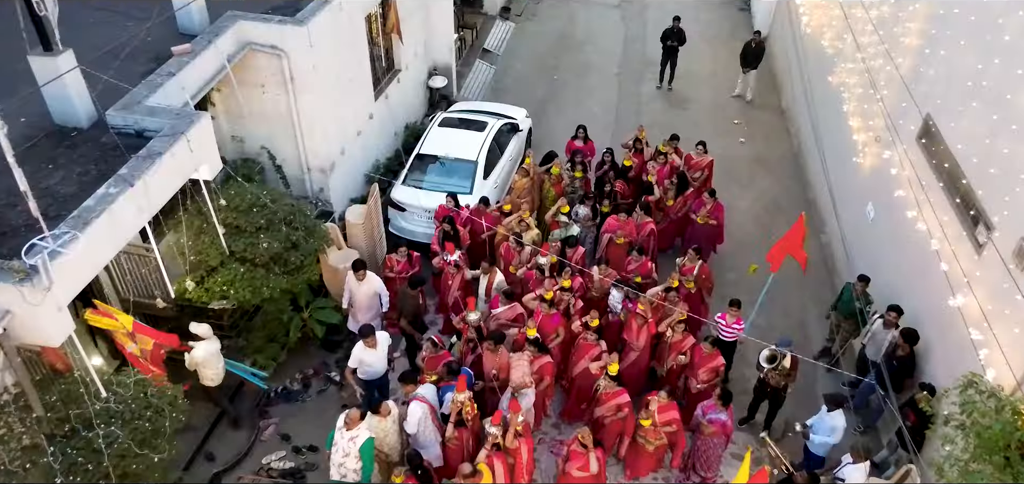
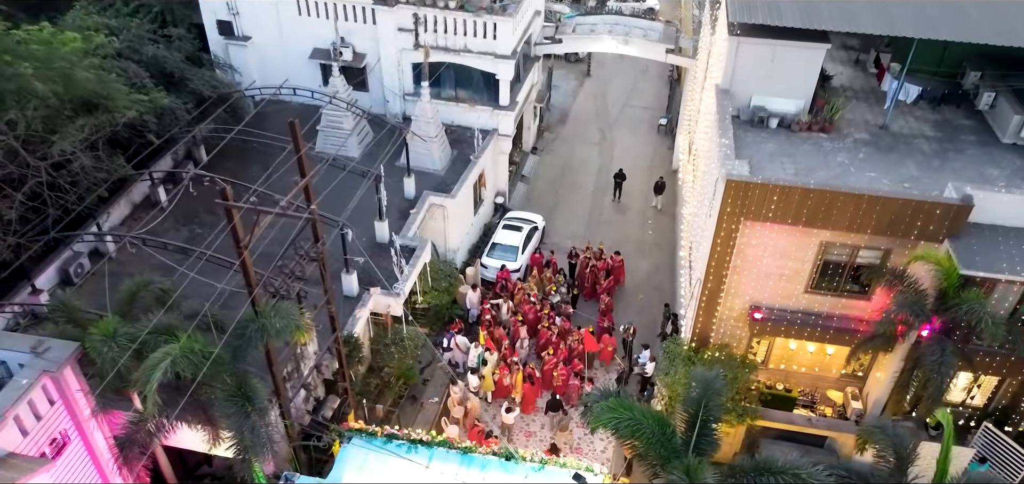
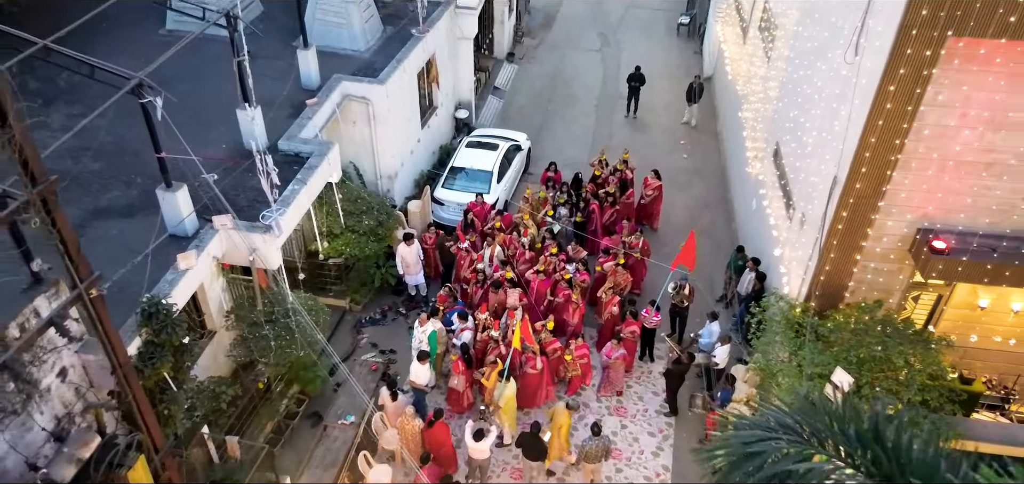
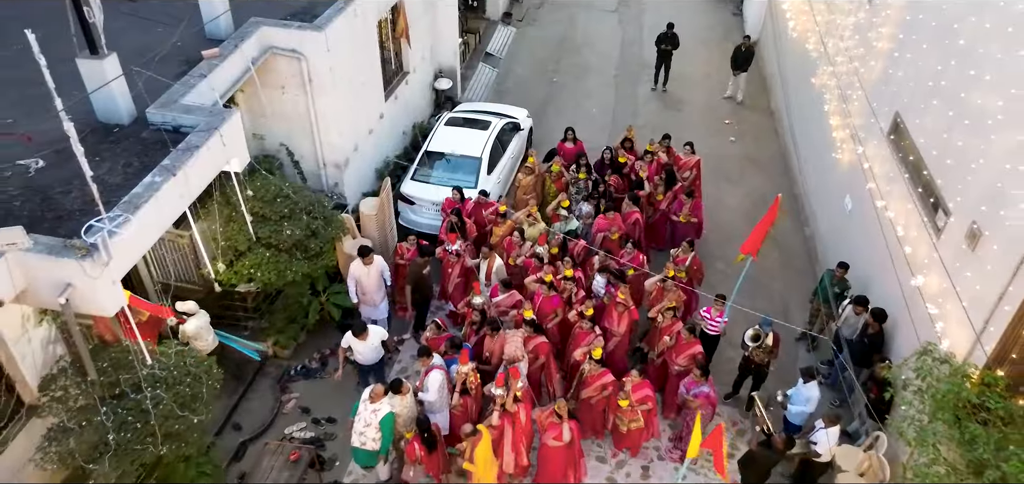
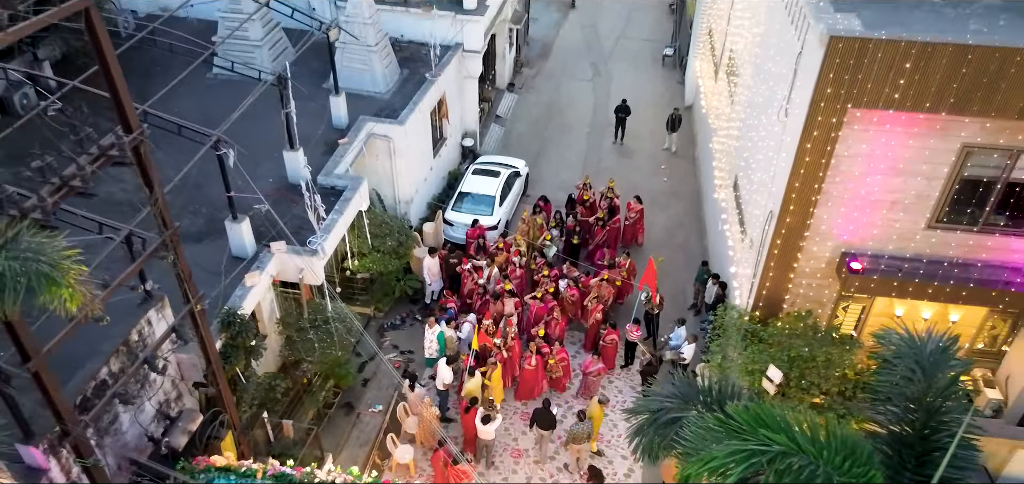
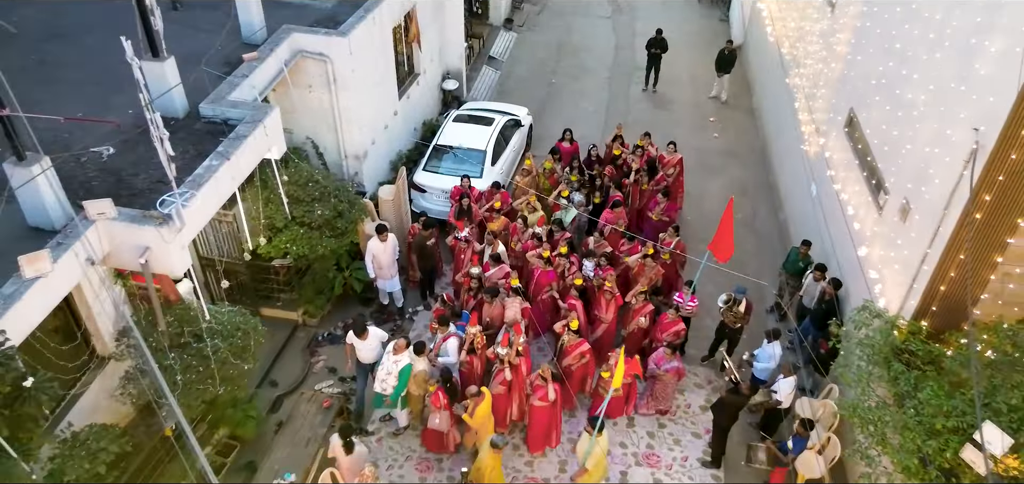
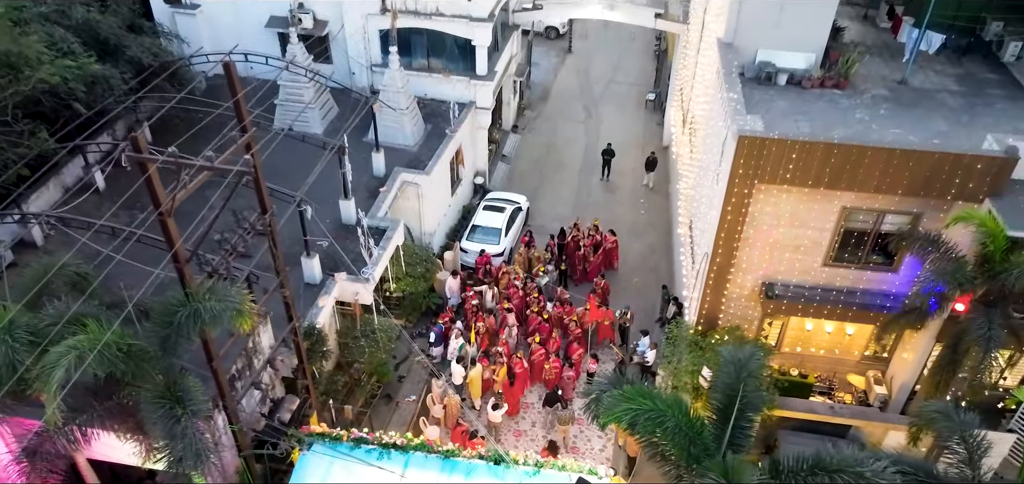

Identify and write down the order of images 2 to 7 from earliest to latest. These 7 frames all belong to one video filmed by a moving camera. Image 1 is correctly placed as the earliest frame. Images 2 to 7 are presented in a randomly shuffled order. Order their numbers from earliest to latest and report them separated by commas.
4, 6, 3, 5, 7, 2
